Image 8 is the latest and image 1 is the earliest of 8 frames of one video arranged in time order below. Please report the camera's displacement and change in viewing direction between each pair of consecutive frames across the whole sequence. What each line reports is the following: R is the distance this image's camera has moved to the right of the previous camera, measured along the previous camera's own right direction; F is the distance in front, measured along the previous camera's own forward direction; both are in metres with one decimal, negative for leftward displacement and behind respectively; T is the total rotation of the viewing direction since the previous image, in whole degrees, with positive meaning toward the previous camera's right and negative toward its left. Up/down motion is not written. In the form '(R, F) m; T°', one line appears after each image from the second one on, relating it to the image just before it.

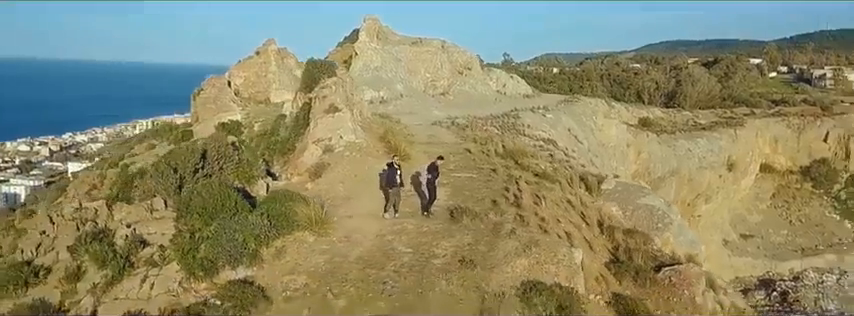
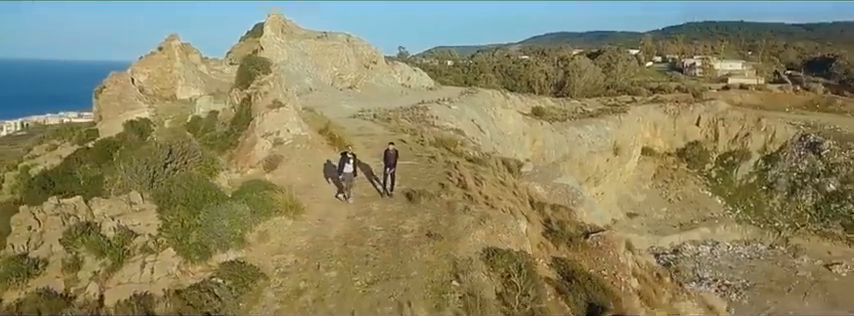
(-0.6, -0.7) m; +9°
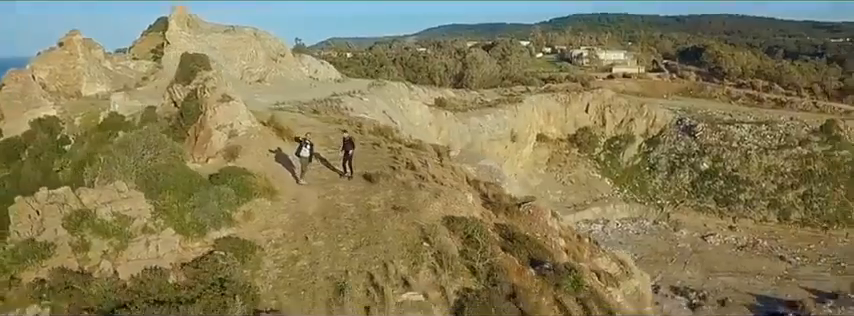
(-0.7, -0.9) m; +9°
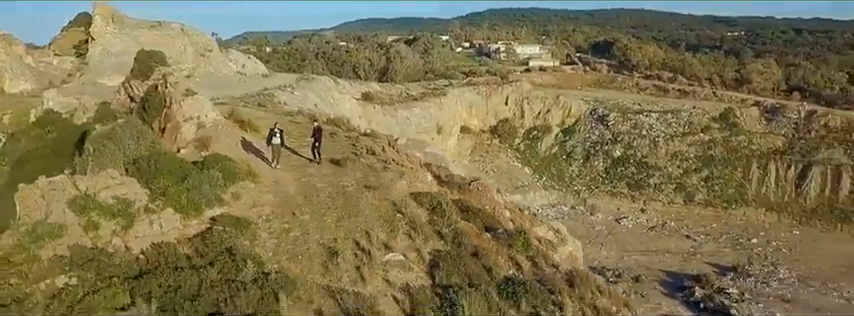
(-0.5, -1.0) m; +7°
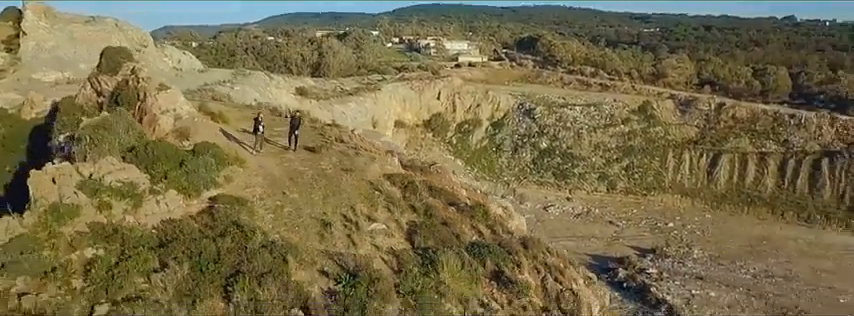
(-0.5, -1.1) m; +6°
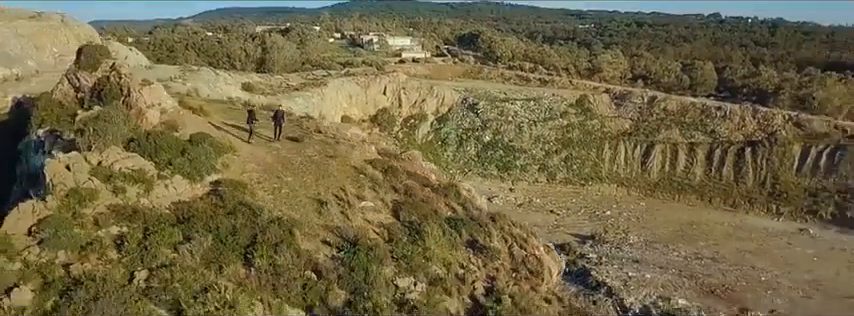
(-0.5, -1.1) m; +5°
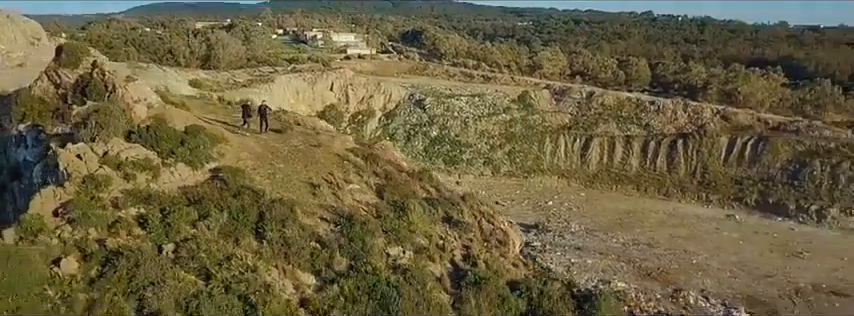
(-0.5, -1.1) m; +5°
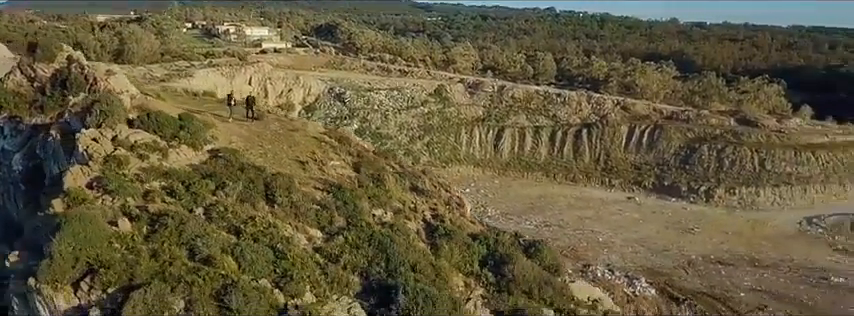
(-1.0, -1.9) m; +8°
